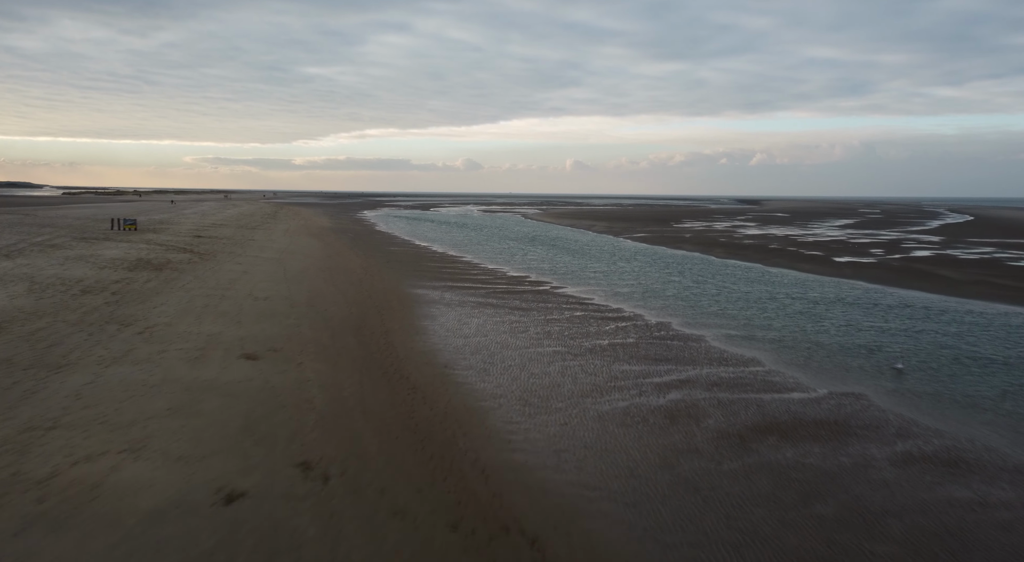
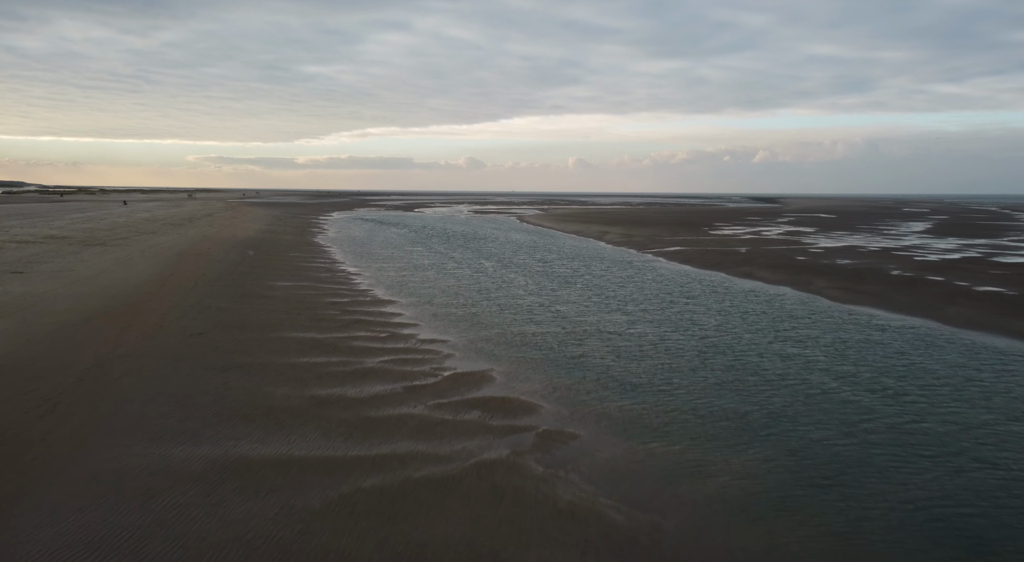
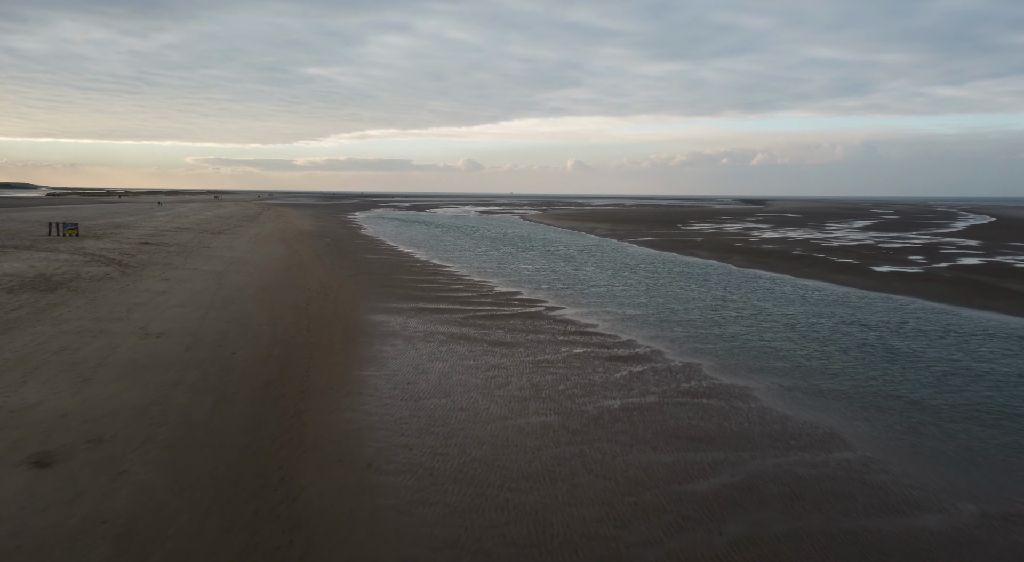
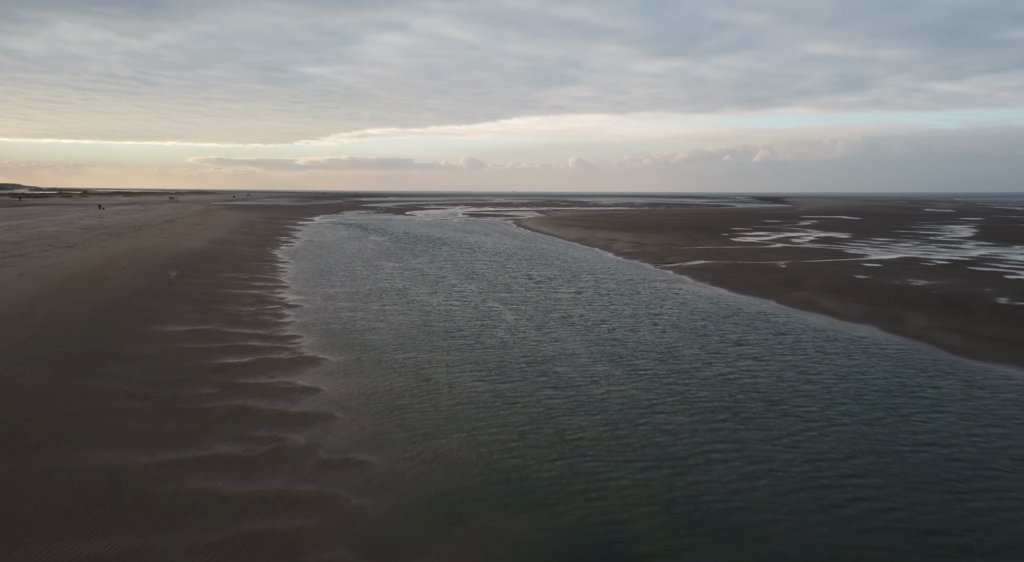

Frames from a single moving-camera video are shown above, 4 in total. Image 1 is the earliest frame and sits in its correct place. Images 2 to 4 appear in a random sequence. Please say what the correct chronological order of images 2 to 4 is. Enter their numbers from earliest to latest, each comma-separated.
3, 2, 4
